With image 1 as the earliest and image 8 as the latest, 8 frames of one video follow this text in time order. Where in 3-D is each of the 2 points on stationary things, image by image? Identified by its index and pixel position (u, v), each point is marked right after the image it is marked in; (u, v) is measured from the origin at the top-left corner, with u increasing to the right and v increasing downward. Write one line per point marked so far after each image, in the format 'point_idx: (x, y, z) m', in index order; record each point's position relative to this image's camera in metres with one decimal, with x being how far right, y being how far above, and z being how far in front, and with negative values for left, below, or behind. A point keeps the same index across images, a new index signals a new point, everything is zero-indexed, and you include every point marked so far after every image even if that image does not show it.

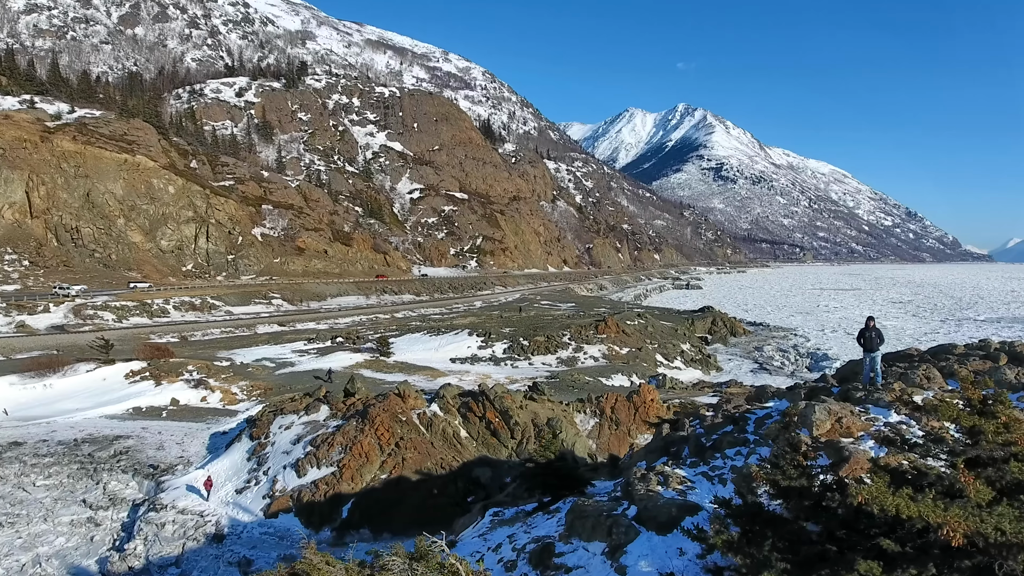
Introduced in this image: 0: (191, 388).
0: (-10.9, -3.5, +18.6) m
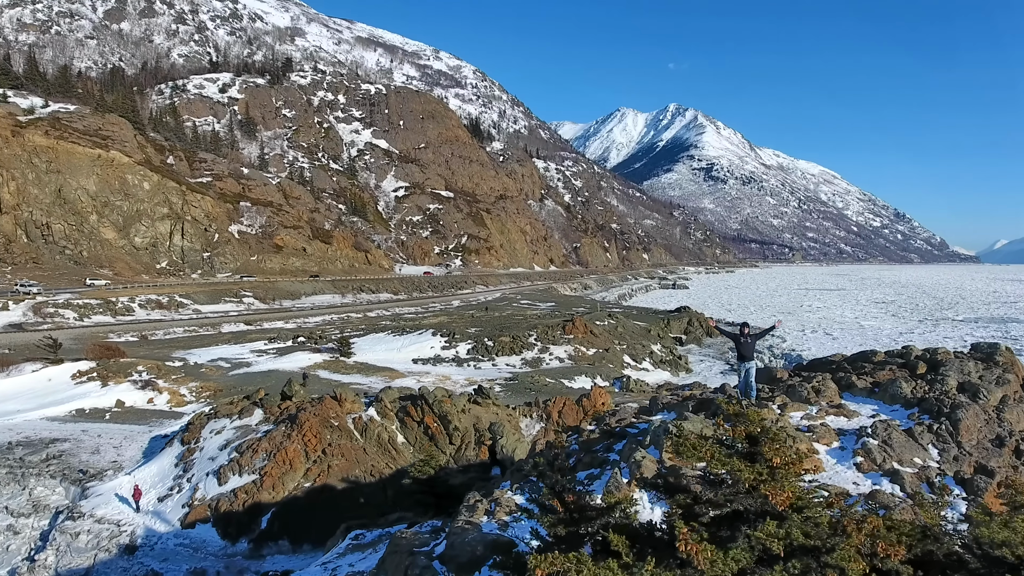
0: (-12.3, -3.4, +17.9) m
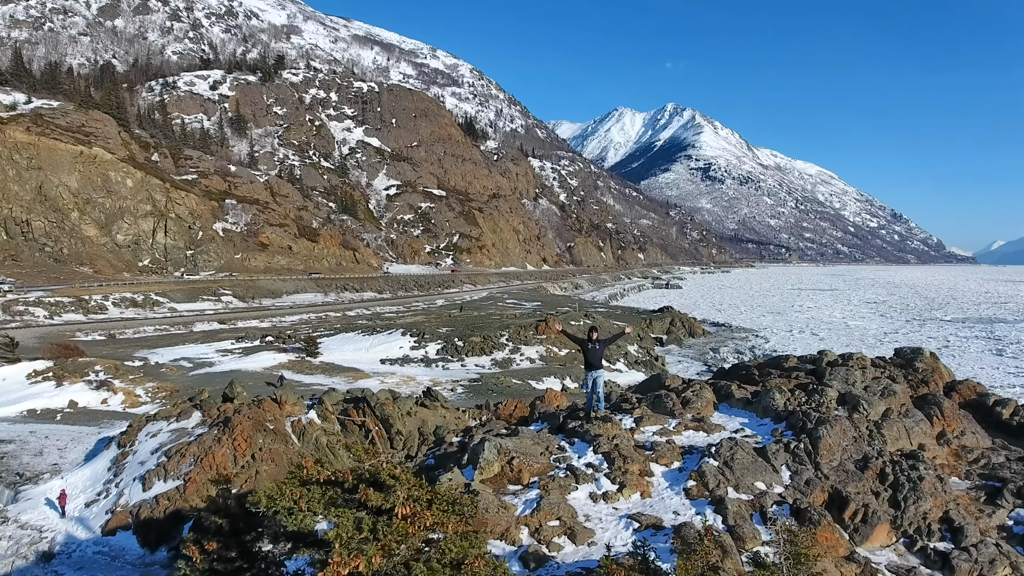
0: (-13.5, -3.3, +17.5) m
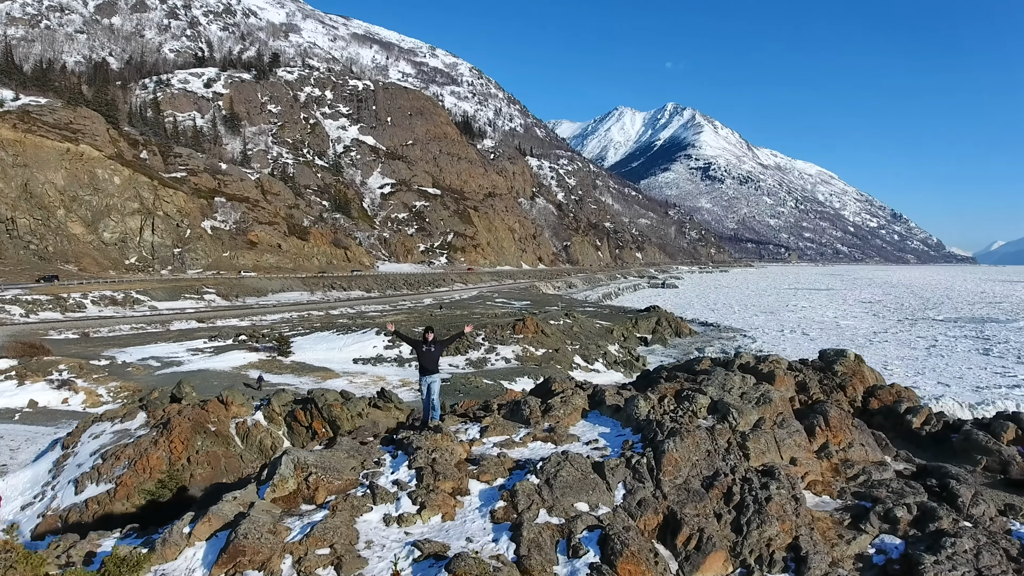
0: (-14.5, -3.3, +17.2) m
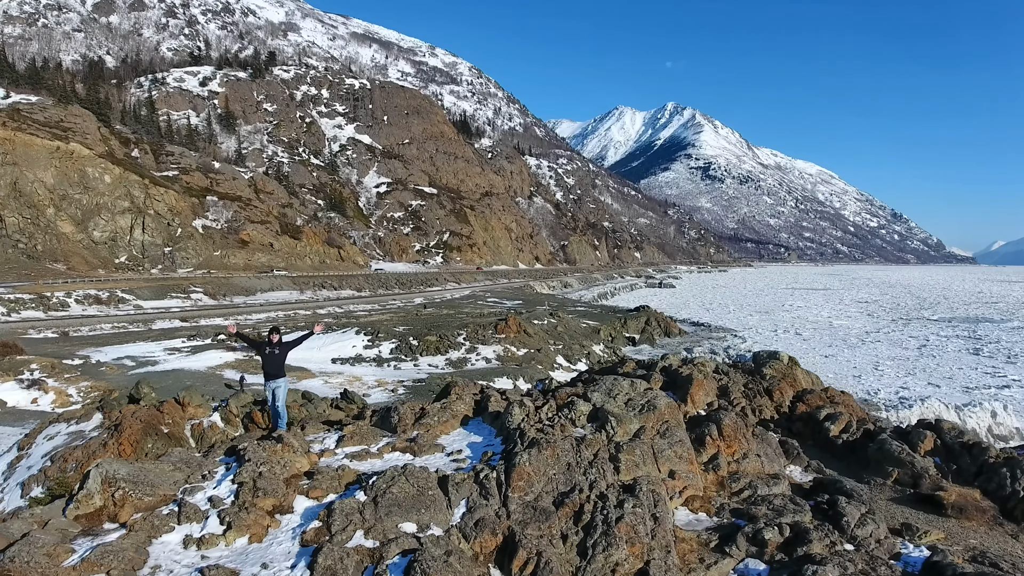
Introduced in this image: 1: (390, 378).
0: (-15.3, -3.2, +16.9) m
1: (-4.1, -3.1, +18.3) m
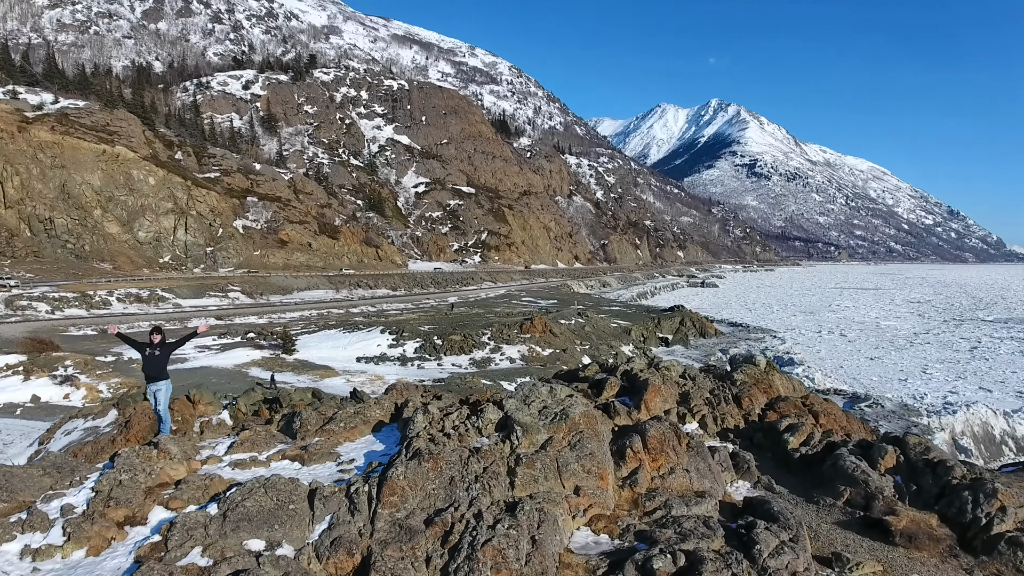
0: (-14.6, -3.2, +17.8) m
1: (-3.4, -3.0, +18.3) m
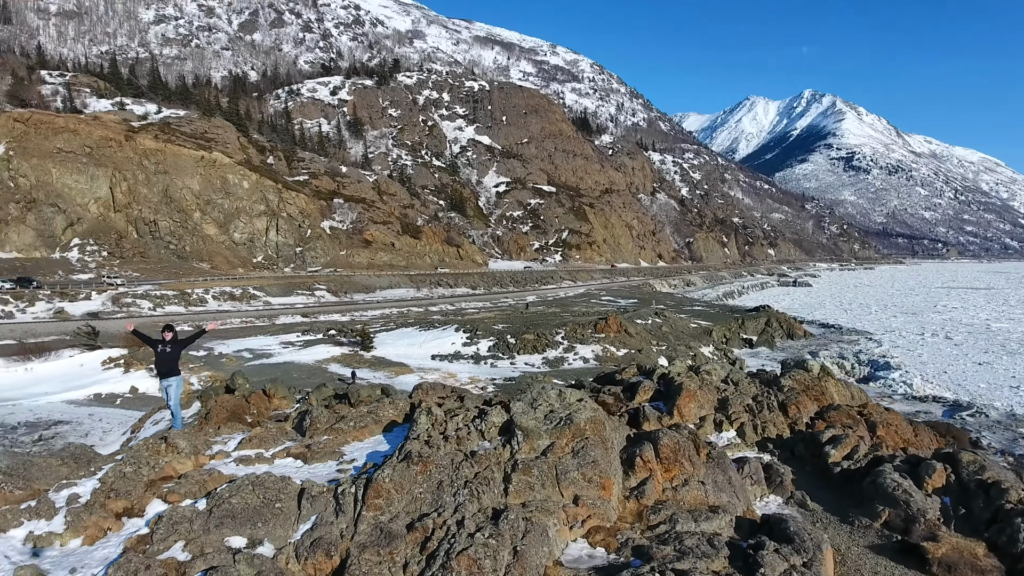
0: (-12.2, -3.1, +19.6) m
1: (-1.0, -3.0, +18.4) m
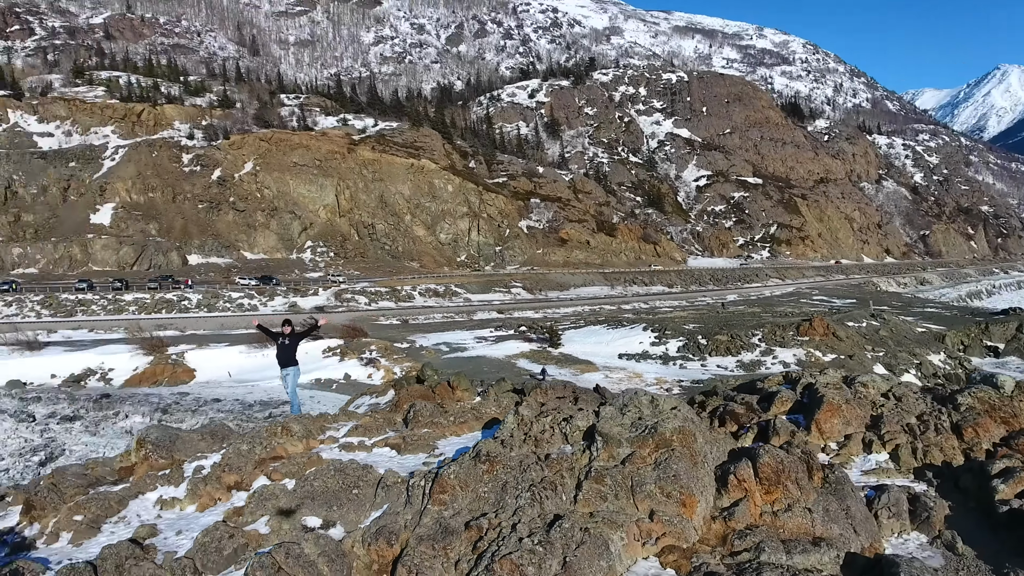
0: (-6.2, -2.7, +22.1) m
1: (+4.2, -2.9, +17.7) m
